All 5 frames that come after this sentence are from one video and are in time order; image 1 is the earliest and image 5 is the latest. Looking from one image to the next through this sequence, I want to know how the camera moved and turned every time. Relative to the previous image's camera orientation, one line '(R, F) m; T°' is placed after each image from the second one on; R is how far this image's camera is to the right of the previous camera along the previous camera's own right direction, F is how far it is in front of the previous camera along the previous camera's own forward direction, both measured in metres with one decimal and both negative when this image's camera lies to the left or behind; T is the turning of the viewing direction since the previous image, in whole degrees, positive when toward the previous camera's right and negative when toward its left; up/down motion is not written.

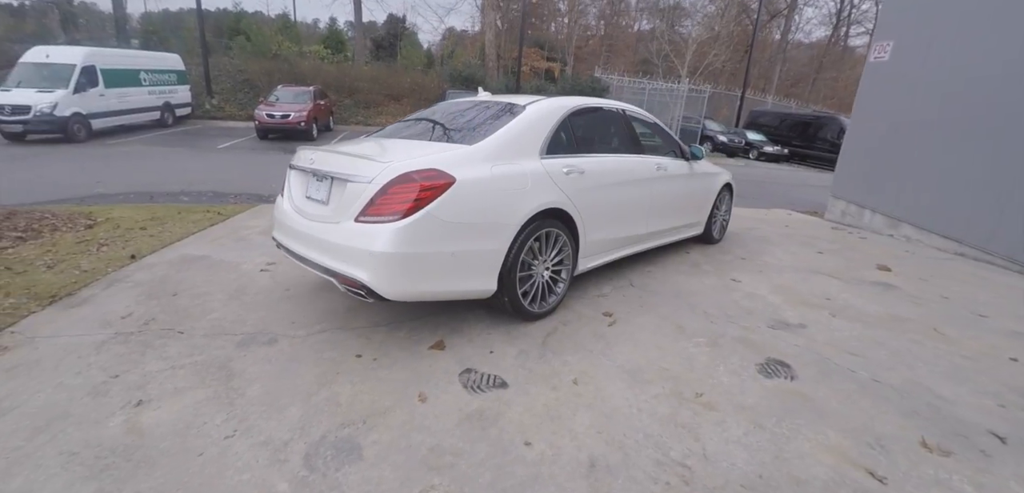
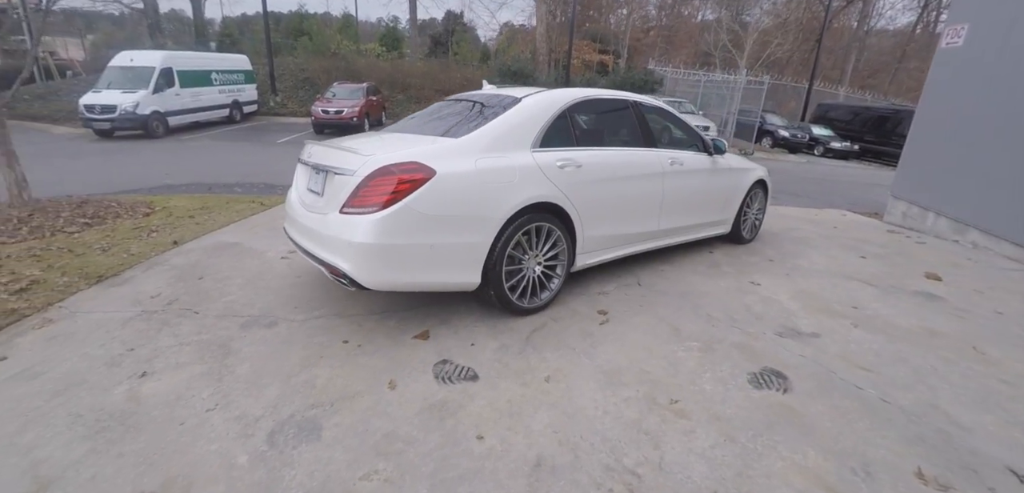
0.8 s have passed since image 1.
(+0.5, 0.0) m; -7°
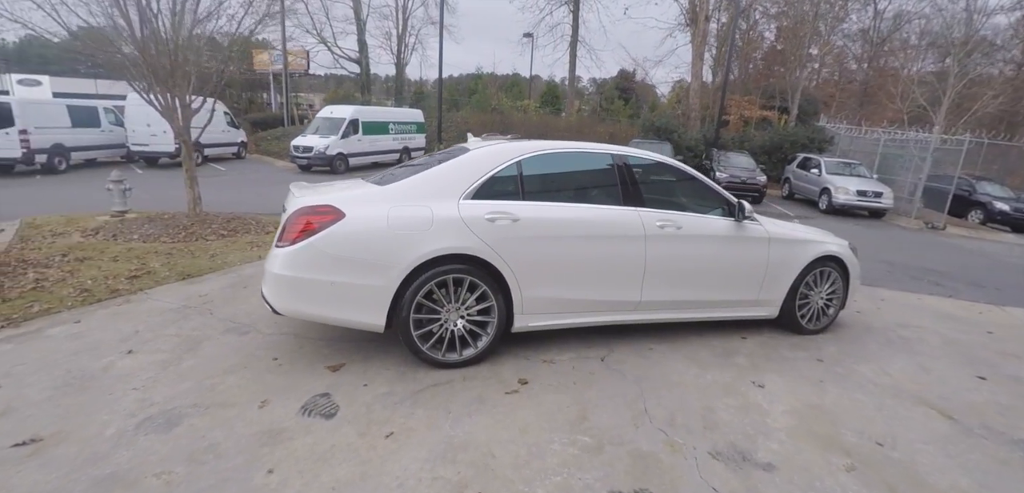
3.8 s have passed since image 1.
(+1.7, +0.5) m; -23°
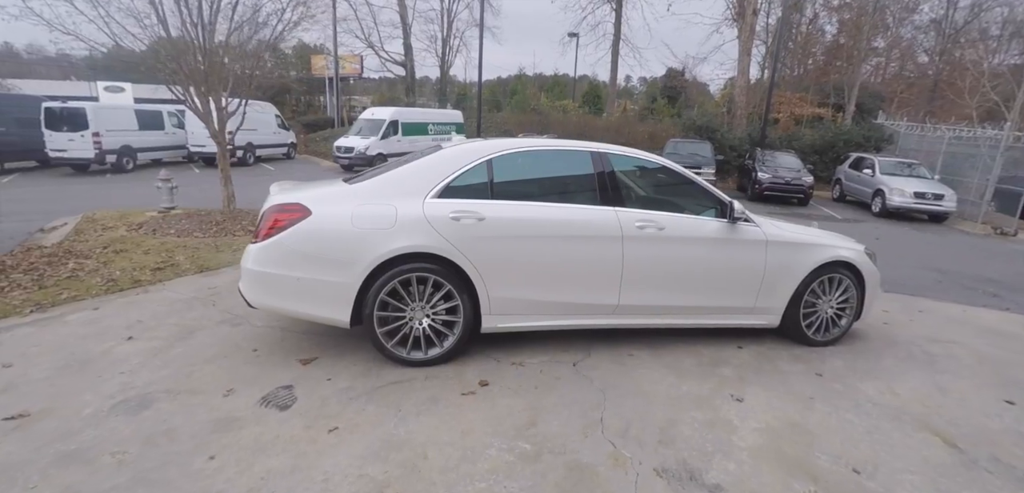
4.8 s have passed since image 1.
(+0.6, +0.1) m; -7°
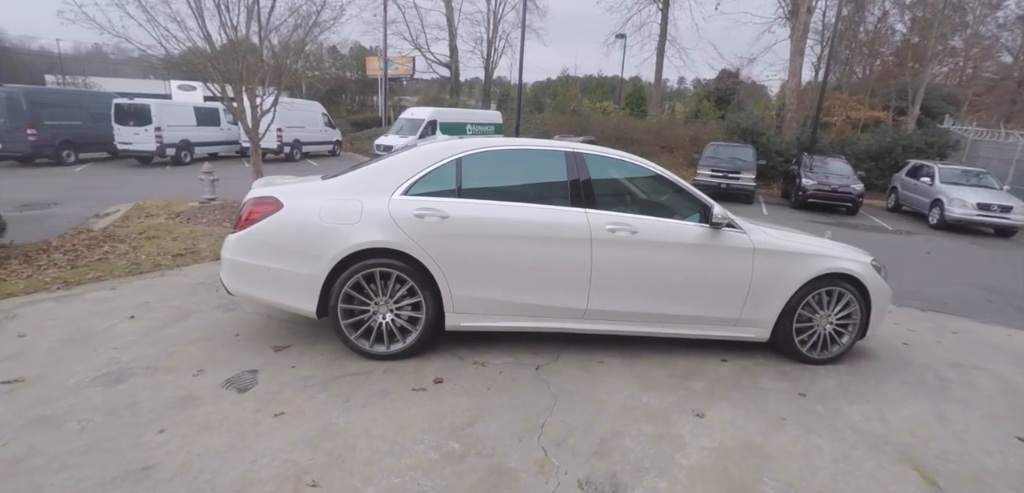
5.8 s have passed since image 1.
(+0.6, +0.1) m; -6°
